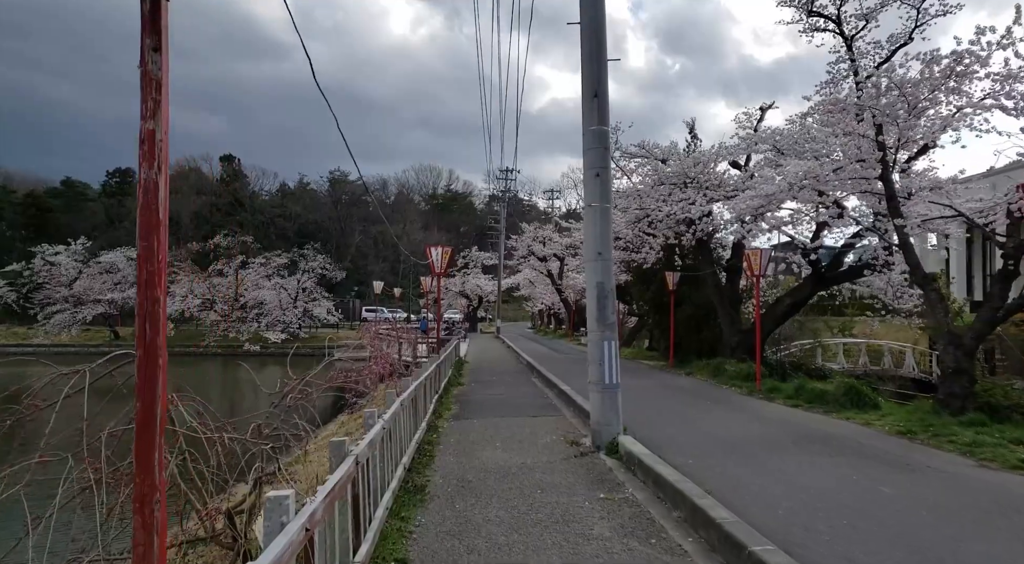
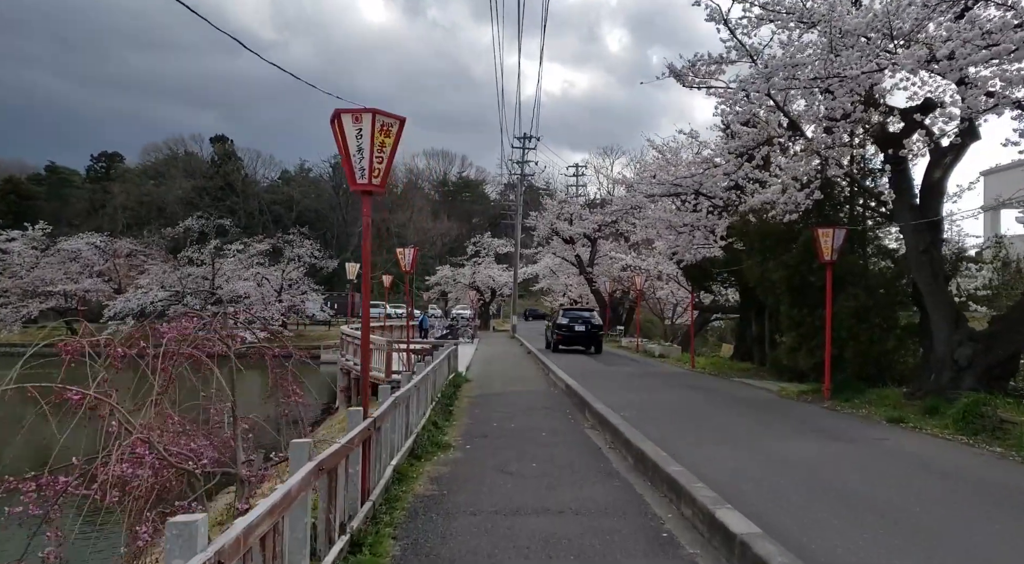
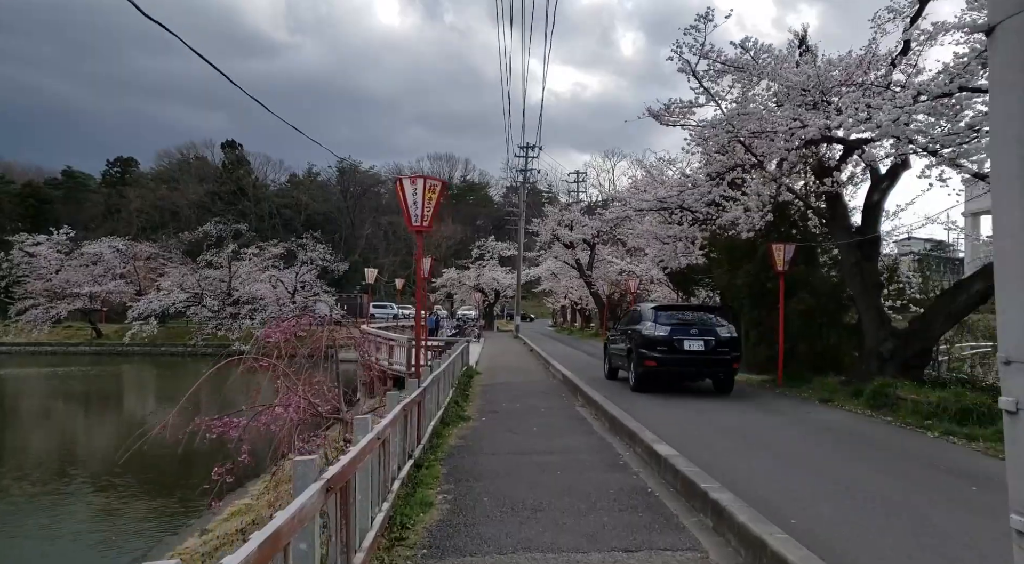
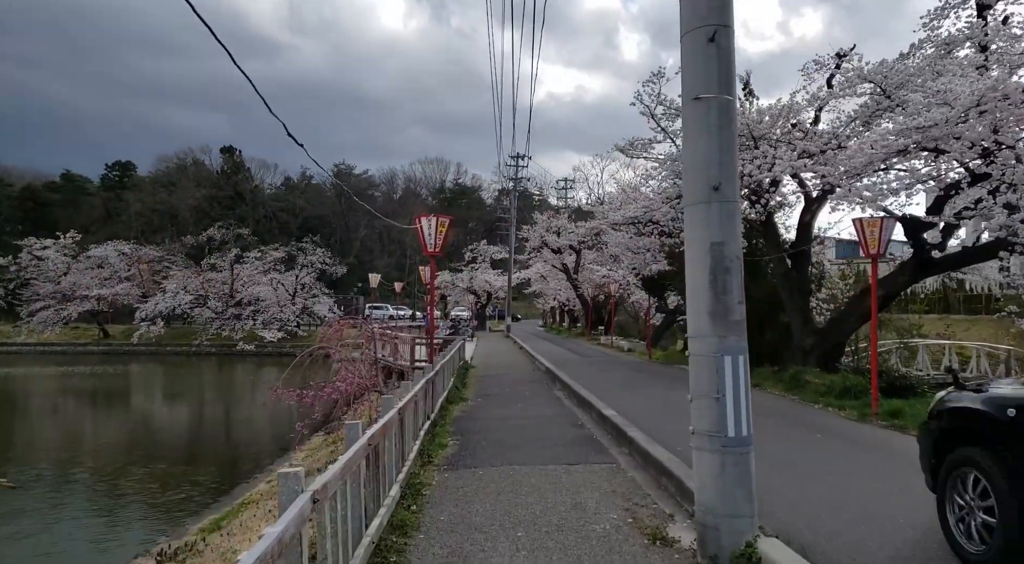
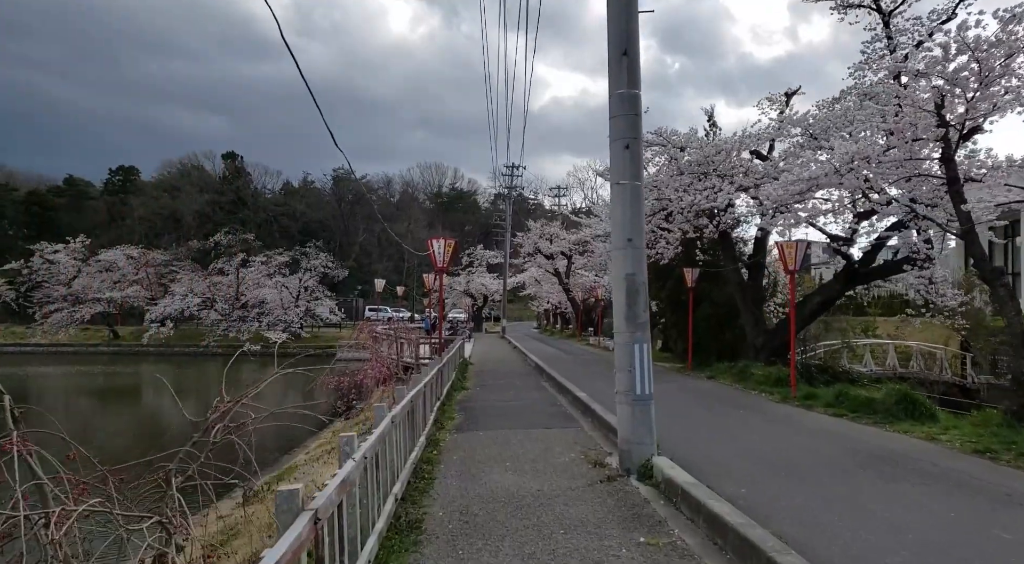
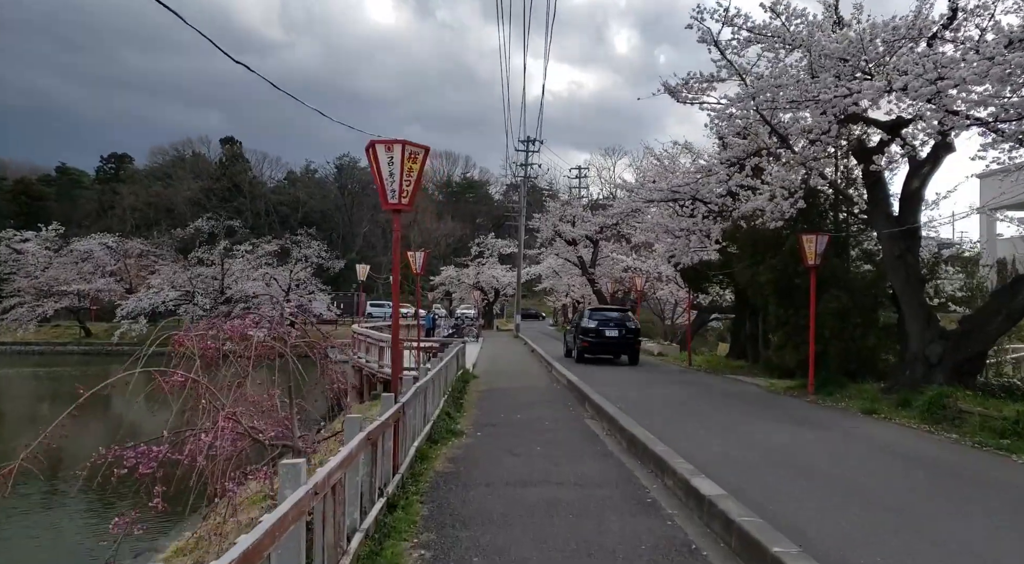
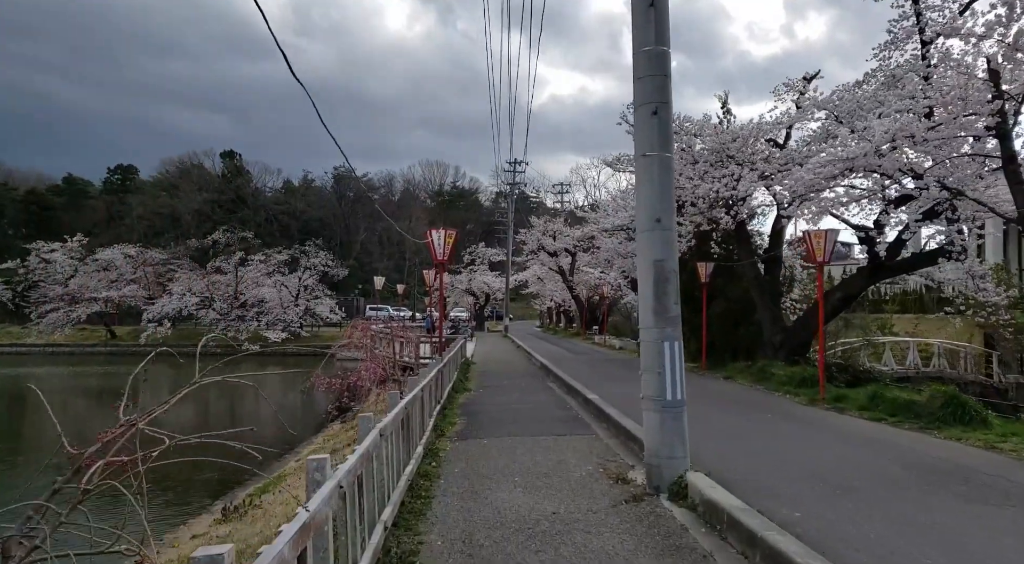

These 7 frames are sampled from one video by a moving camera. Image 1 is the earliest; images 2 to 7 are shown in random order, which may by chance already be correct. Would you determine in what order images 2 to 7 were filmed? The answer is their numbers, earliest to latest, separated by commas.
5, 7, 4, 3, 6, 2
